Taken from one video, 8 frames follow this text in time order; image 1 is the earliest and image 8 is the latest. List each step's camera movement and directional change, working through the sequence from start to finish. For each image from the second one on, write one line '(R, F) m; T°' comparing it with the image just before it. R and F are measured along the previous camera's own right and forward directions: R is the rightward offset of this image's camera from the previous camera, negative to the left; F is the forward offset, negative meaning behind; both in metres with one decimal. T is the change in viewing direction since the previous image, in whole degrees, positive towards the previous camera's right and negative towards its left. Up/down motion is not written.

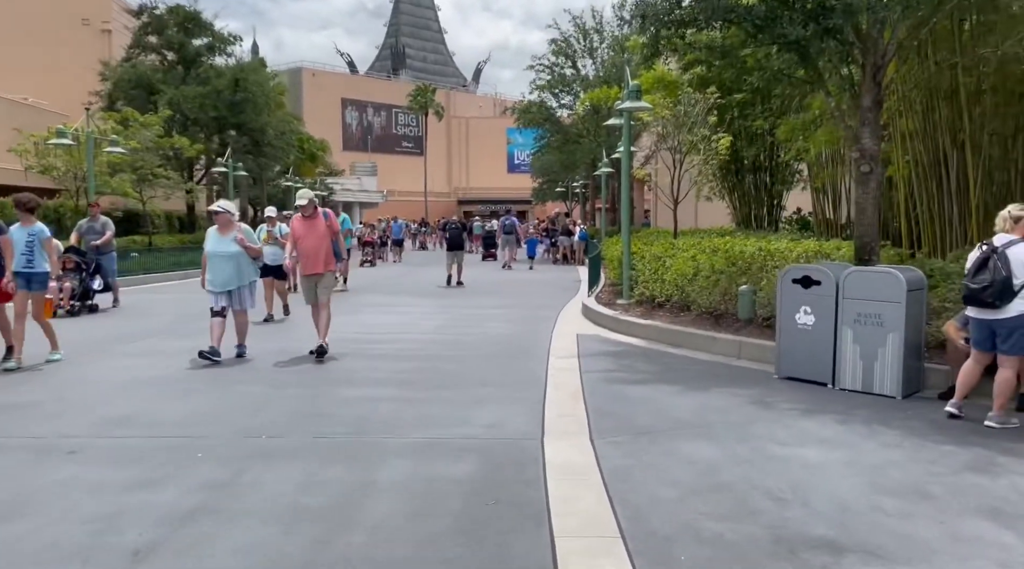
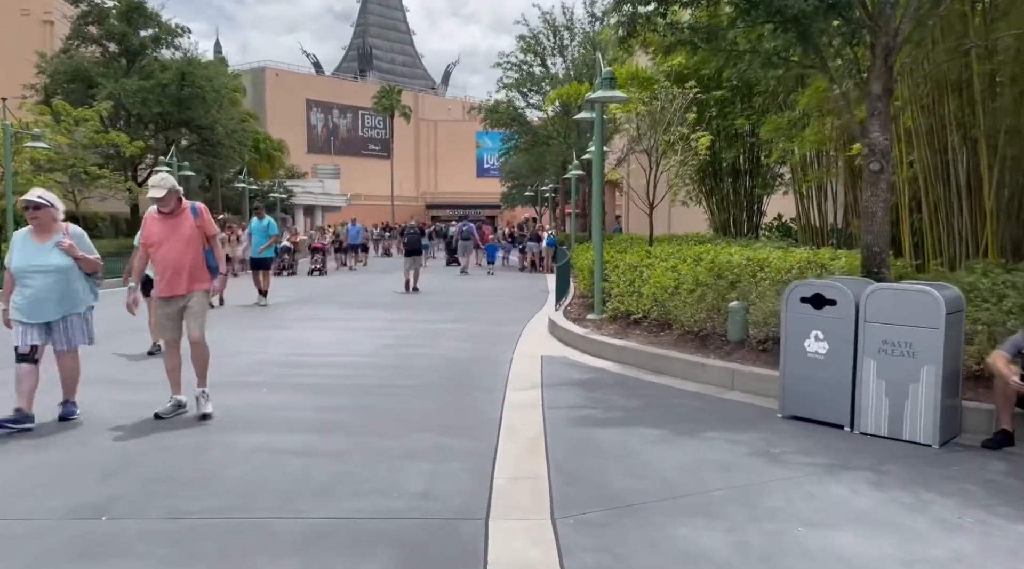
(+0.2, +1.4) m; +2°
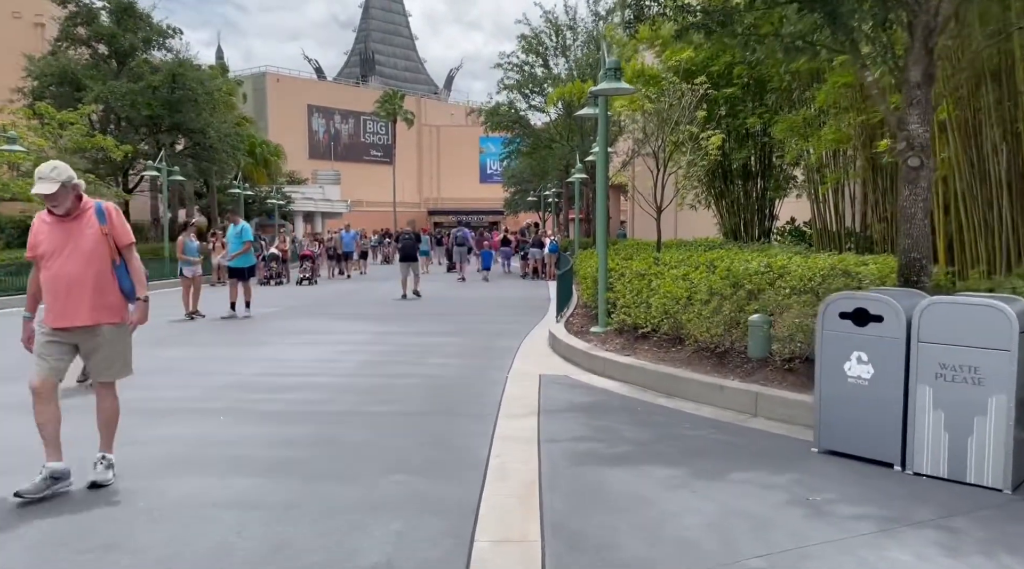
(+0.1, +0.9) m; 0°
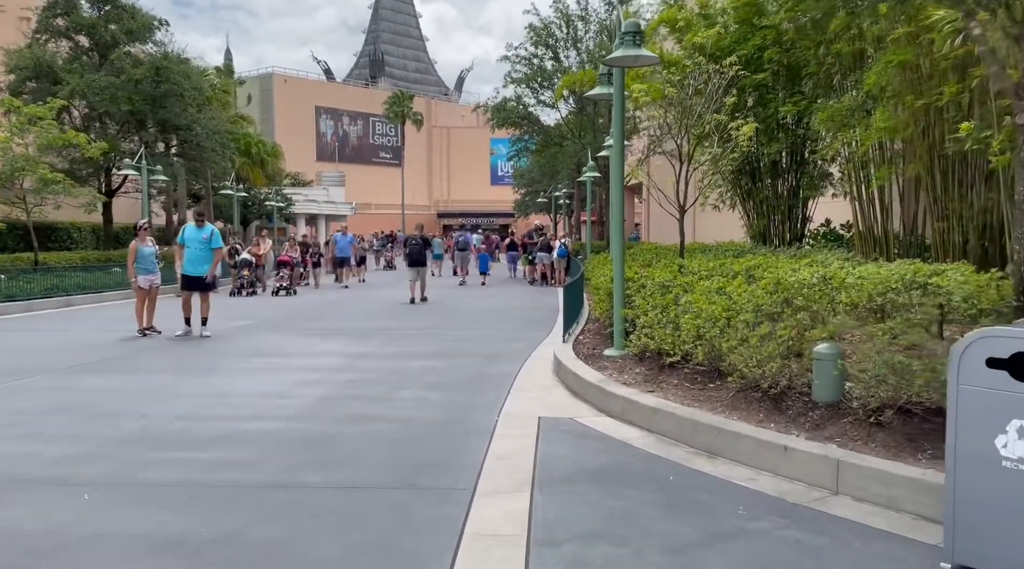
(+0.2, +1.8) m; -1°
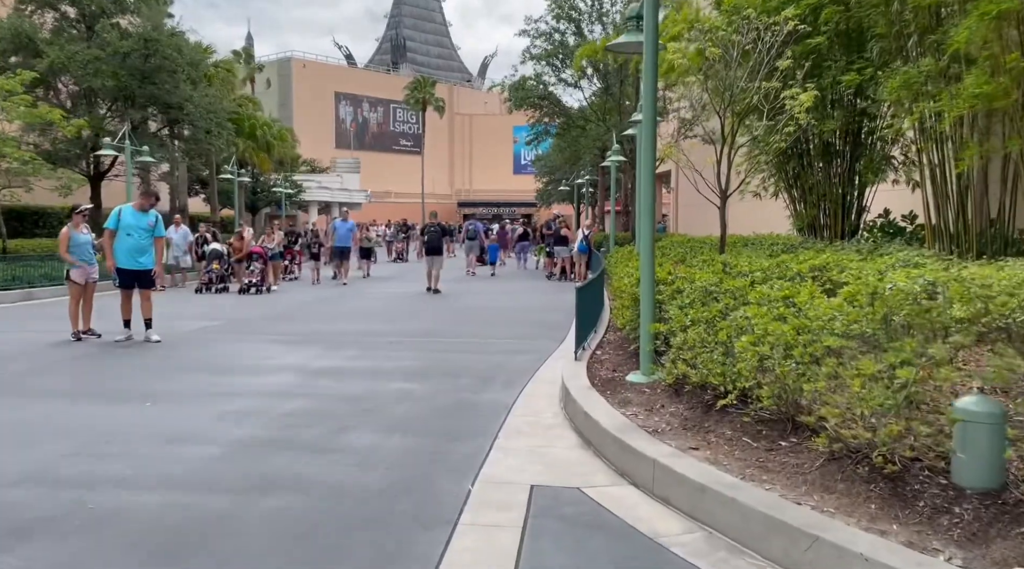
(+0.2, +2.0) m; -2°
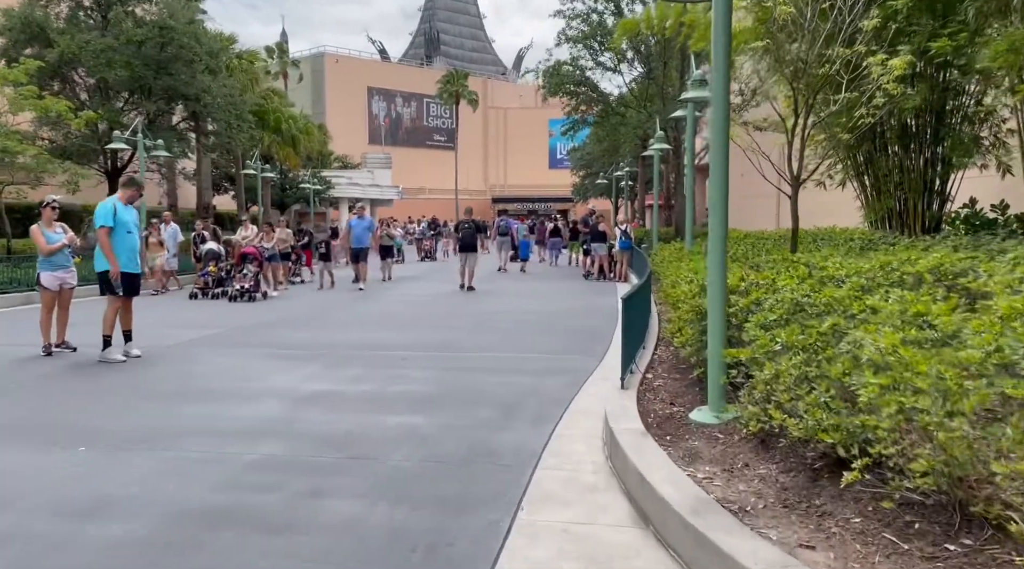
(0.0, +1.5) m; -2°
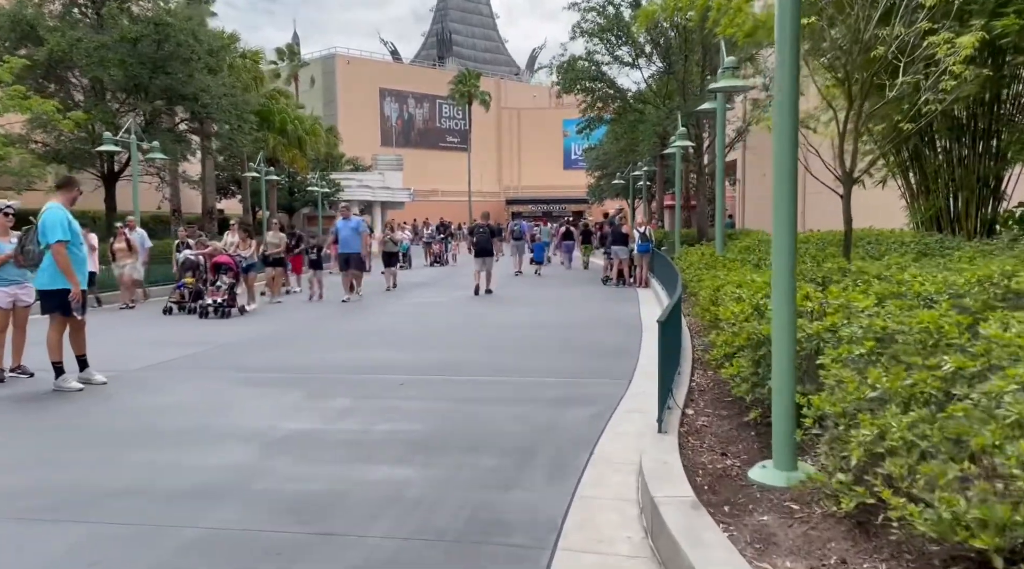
(0.0, +1.1) m; -1°
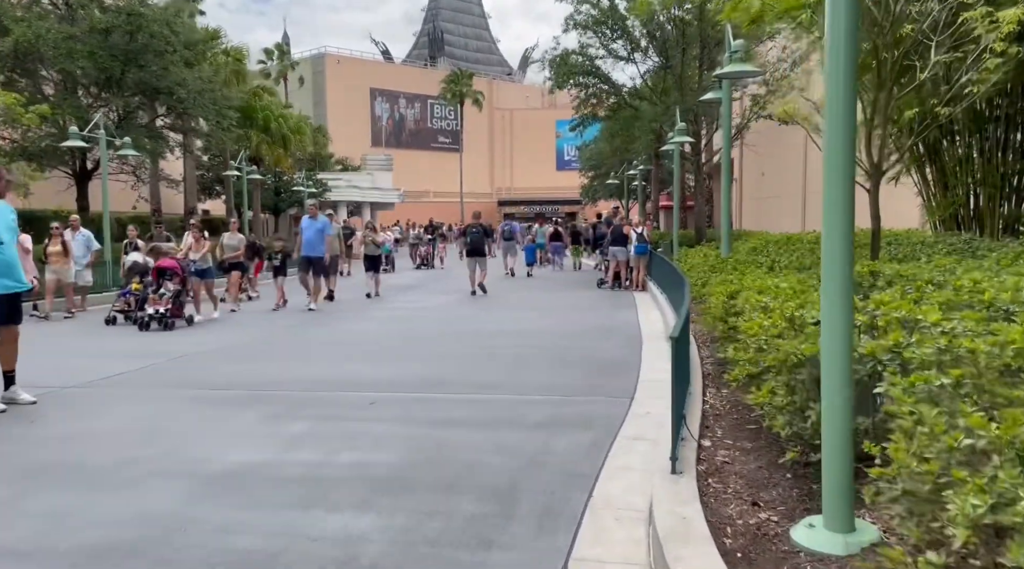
(+0.1, +0.9) m; 0°
